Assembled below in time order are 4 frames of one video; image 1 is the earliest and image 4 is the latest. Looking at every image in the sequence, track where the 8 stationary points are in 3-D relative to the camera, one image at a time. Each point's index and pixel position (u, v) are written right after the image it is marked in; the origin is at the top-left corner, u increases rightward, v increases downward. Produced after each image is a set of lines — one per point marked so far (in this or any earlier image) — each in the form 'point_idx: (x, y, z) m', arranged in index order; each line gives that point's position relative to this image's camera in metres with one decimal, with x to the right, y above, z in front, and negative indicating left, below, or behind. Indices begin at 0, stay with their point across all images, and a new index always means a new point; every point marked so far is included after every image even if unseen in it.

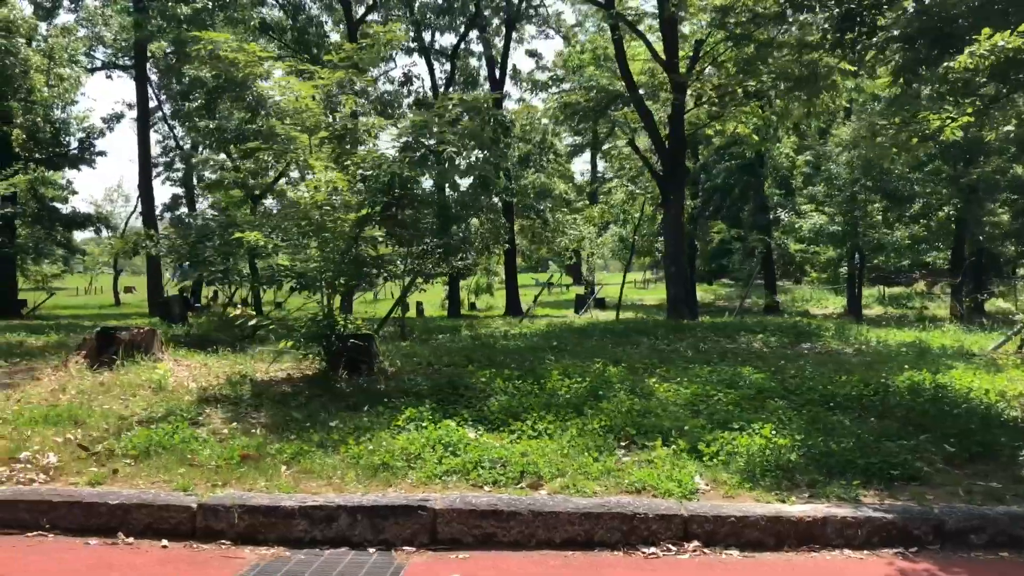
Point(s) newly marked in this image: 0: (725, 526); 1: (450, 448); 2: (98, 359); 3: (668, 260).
0: (+1.1, -1.2, +4.0) m
1: (-0.4, -1.0, +5.0) m
2: (-3.9, -0.7, +7.6) m
3: (+3.4, +0.6, +17.5) m
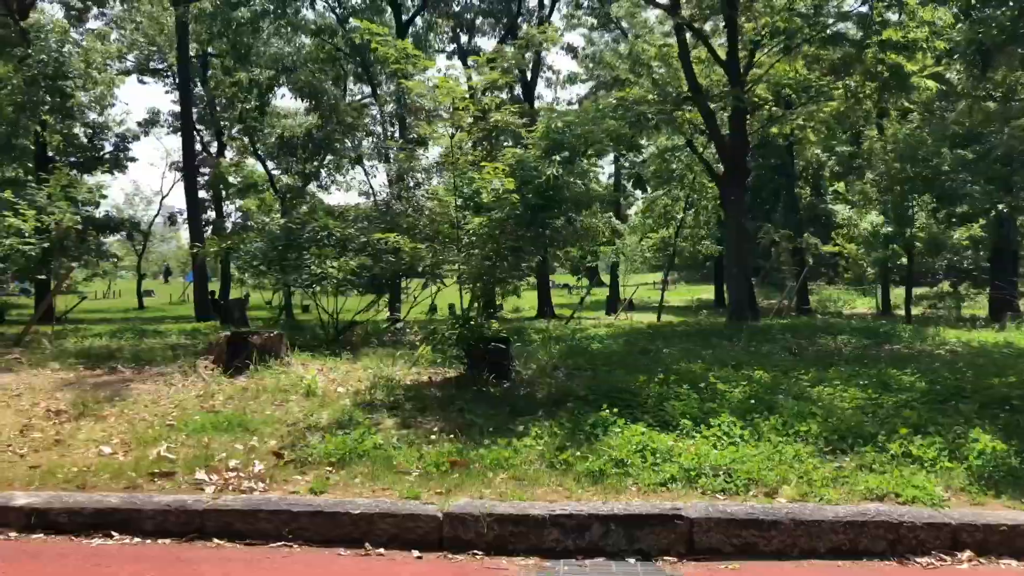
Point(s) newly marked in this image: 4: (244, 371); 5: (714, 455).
0: (+2.3, -1.2, +3.9) m
1: (+0.9, -1.0, +4.9) m
2: (-2.6, -0.7, +7.5) m
3: (+4.7, +0.6, +17.4) m
4: (-2.5, -0.8, +7.4) m
5: (+1.2, -1.0, +4.9) m
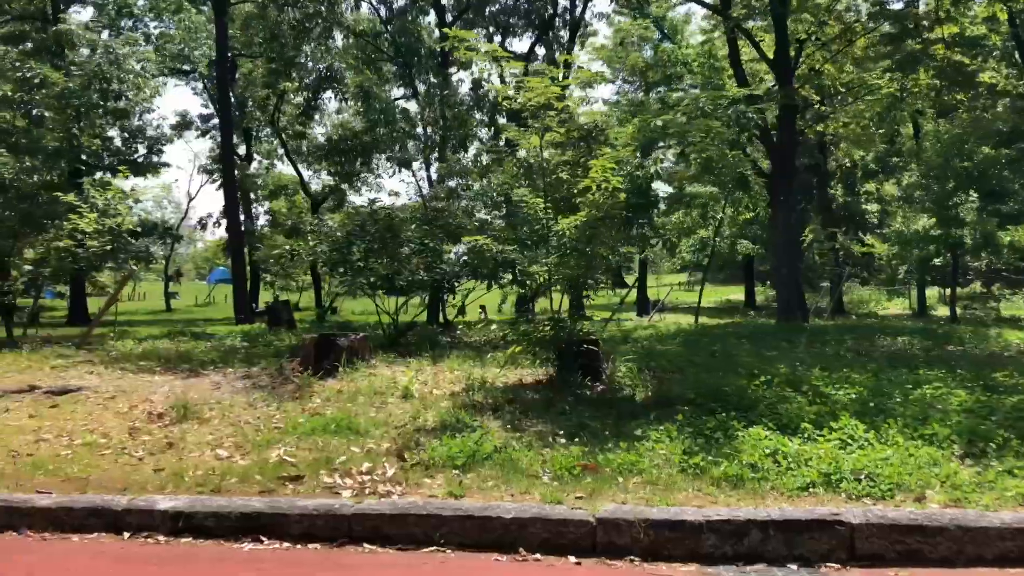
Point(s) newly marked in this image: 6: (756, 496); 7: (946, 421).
0: (+3.1, -1.2, +3.8) m
1: (+1.7, -1.0, +4.8) m
2: (-1.8, -0.7, +7.5) m
3: (+5.7, +0.6, +17.2) m
4: (-1.7, -0.8, +7.4) m
5: (+2.0, -1.0, +4.8) m
6: (+1.3, -1.1, +4.4) m
7: (+3.0, -0.9, +5.6) m
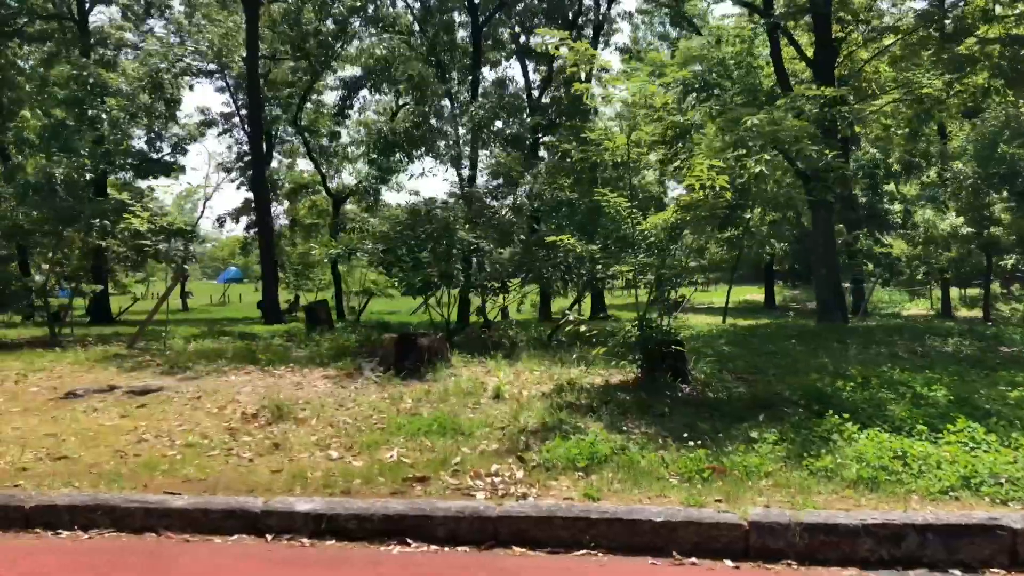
0: (+3.8, -1.2, +3.7) m
1: (+2.4, -1.0, +4.8) m
2: (-1.0, -0.7, +7.4) m
3: (+6.5, +0.6, +17.2) m
4: (-0.9, -0.8, +7.3) m
5: (+2.7, -1.0, +4.7) m
6: (+2.1, -1.1, +4.3) m
7: (+3.8, -0.9, +5.5) m
